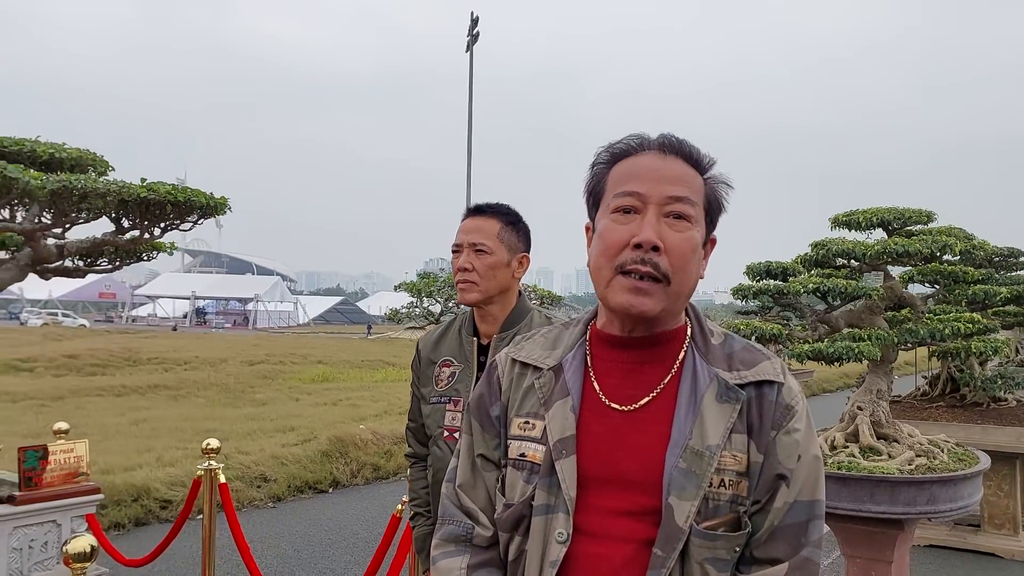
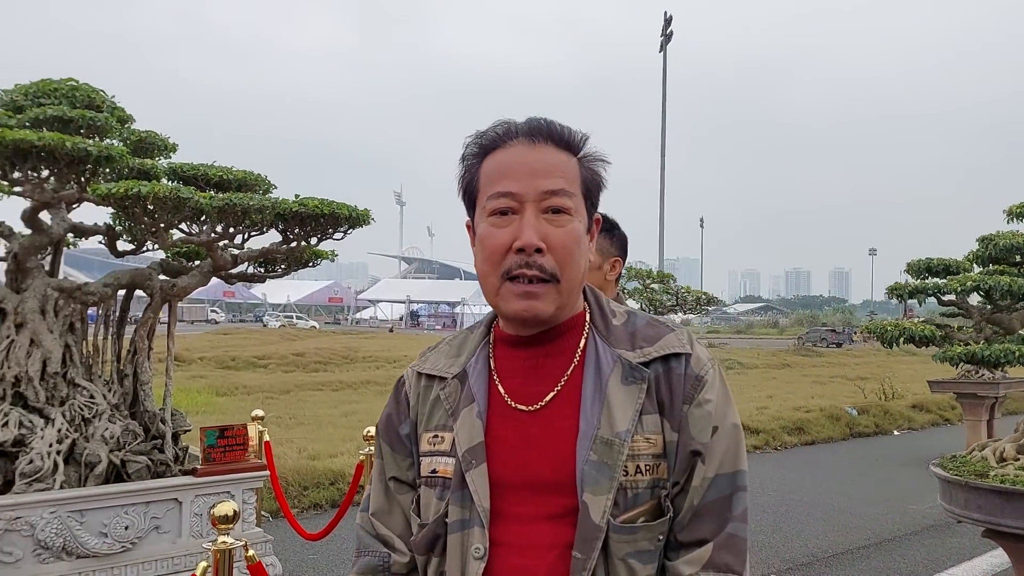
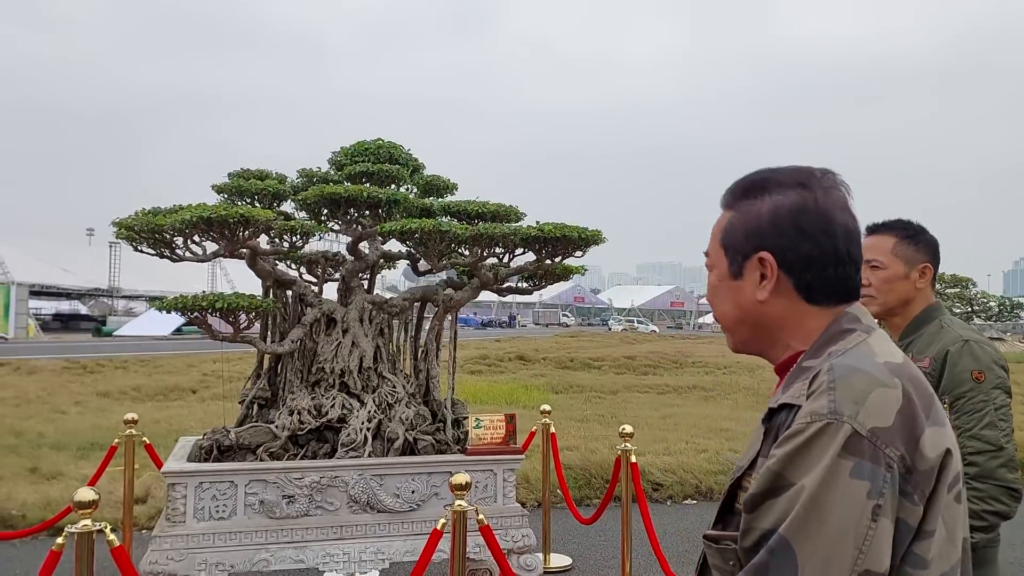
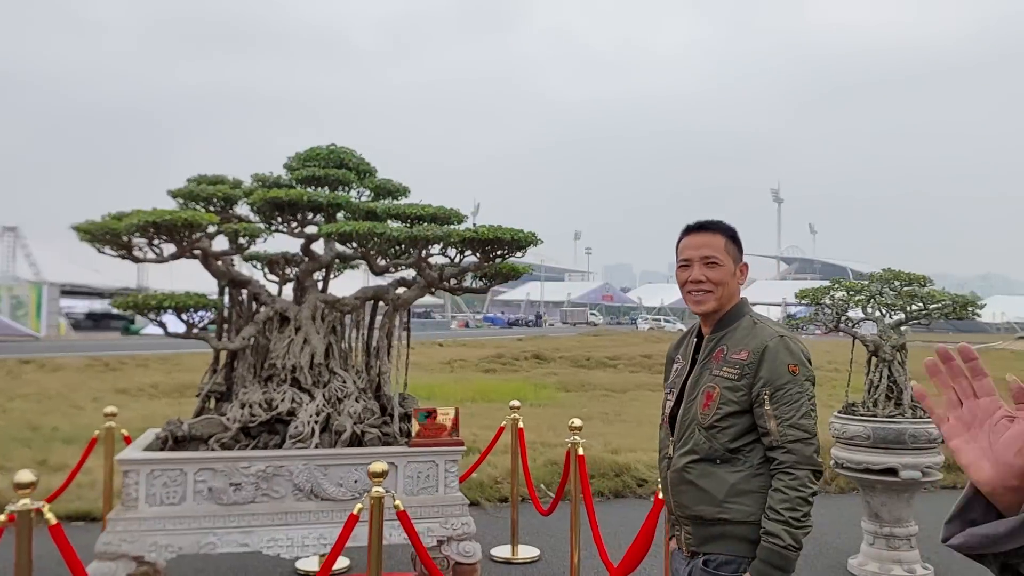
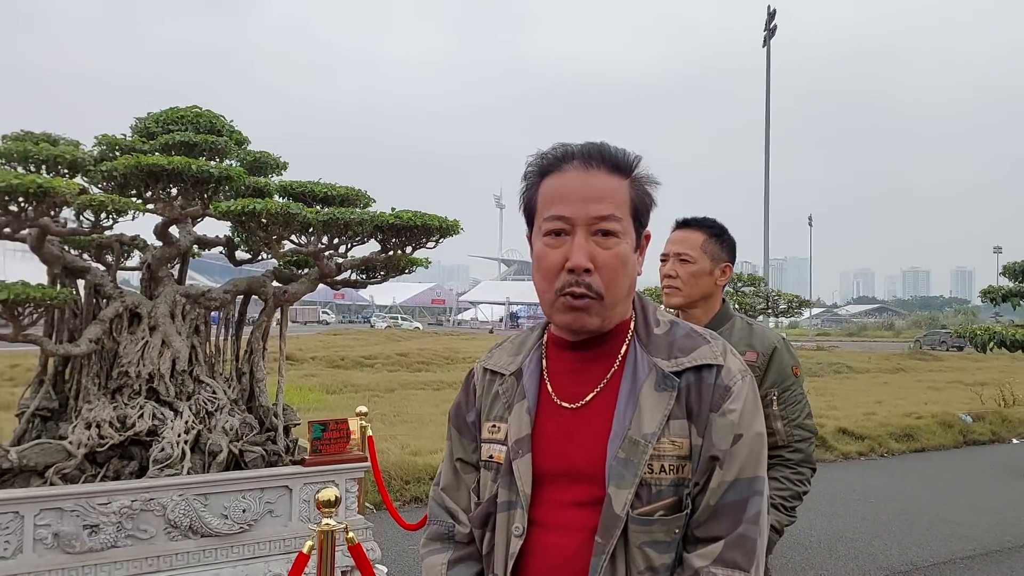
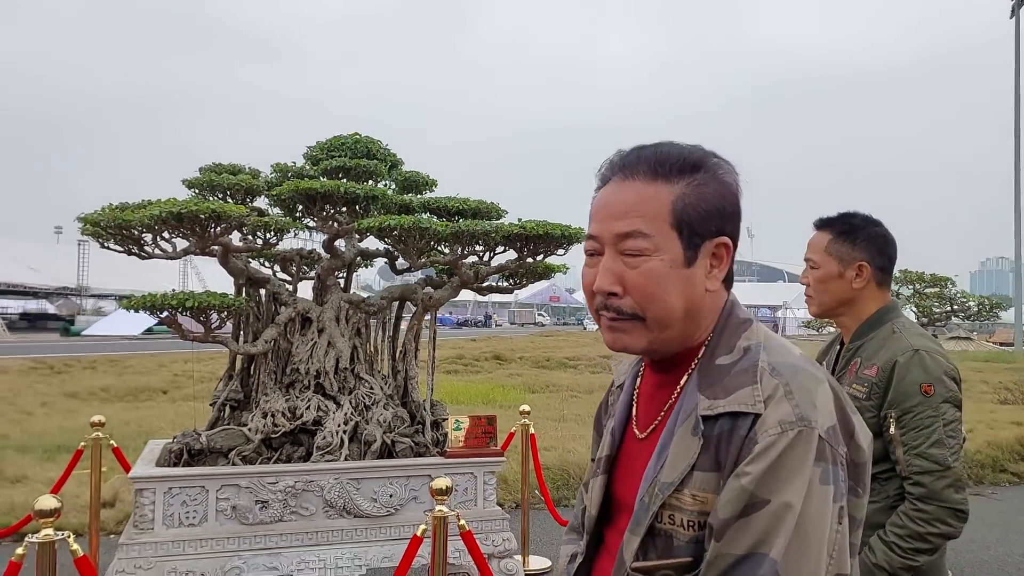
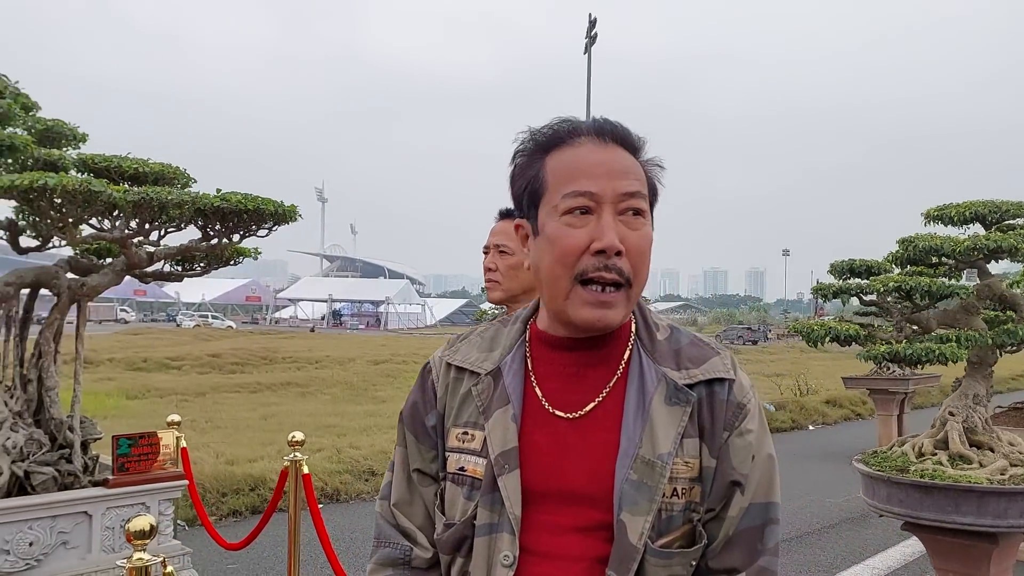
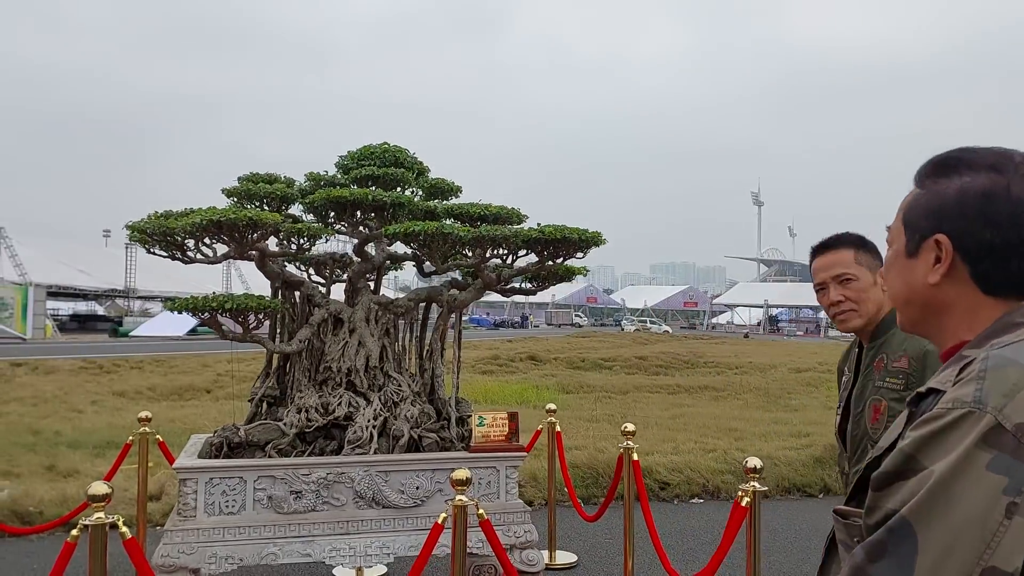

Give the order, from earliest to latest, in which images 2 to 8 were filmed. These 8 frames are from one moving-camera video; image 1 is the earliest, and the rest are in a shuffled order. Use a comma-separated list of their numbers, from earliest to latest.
7, 2, 5, 6, 3, 8, 4
